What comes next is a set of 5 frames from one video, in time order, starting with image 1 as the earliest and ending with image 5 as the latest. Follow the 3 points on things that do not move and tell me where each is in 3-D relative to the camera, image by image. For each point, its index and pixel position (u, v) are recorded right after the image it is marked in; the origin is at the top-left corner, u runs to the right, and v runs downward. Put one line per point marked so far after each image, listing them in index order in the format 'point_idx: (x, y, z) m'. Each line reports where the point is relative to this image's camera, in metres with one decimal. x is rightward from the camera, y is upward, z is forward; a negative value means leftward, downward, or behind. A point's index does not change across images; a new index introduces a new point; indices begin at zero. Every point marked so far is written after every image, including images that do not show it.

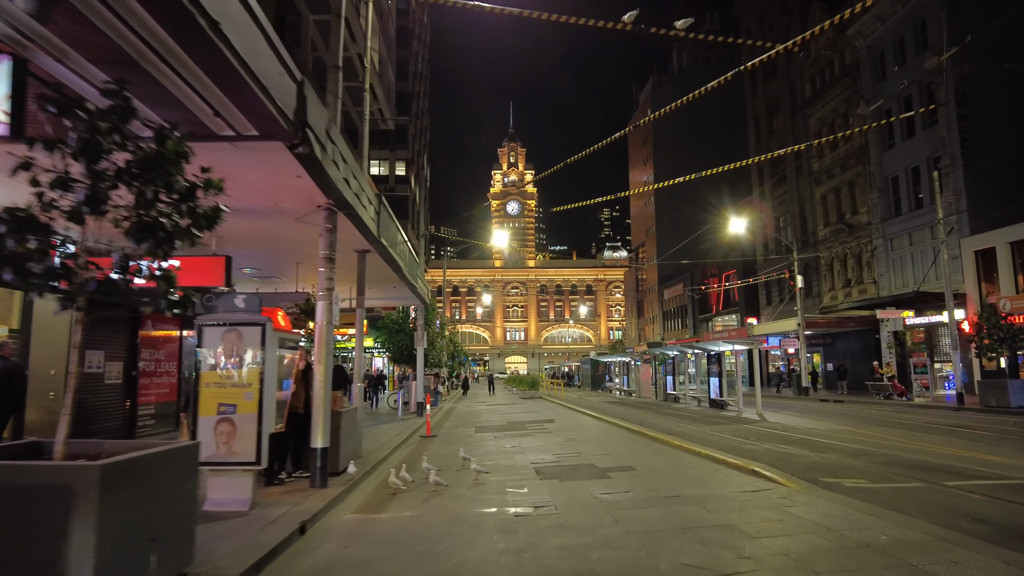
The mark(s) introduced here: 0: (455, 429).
0: (-1.8, -4.3, +19.3) m
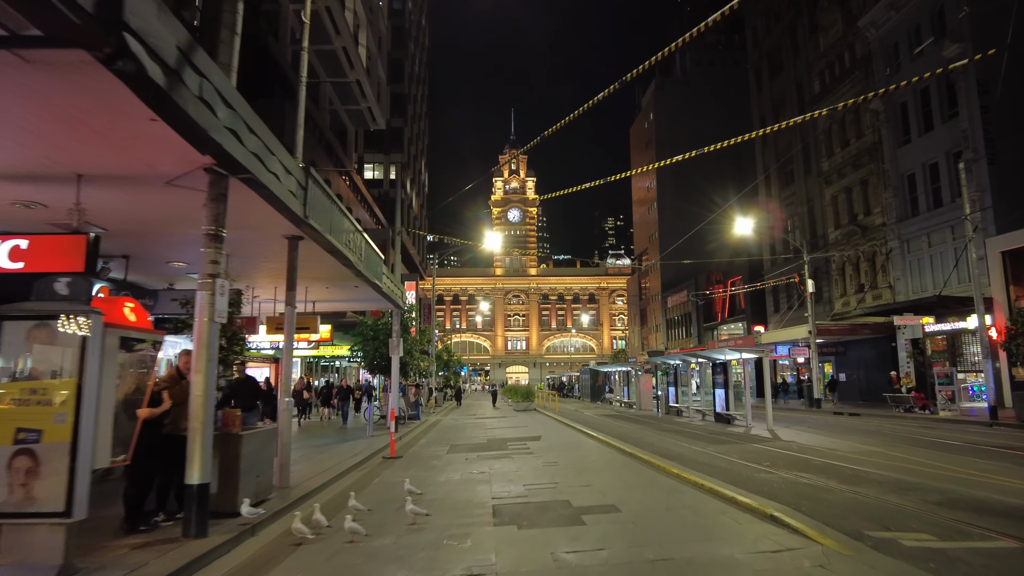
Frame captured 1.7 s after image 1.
0: (-2.3, -4.3, +17.1) m
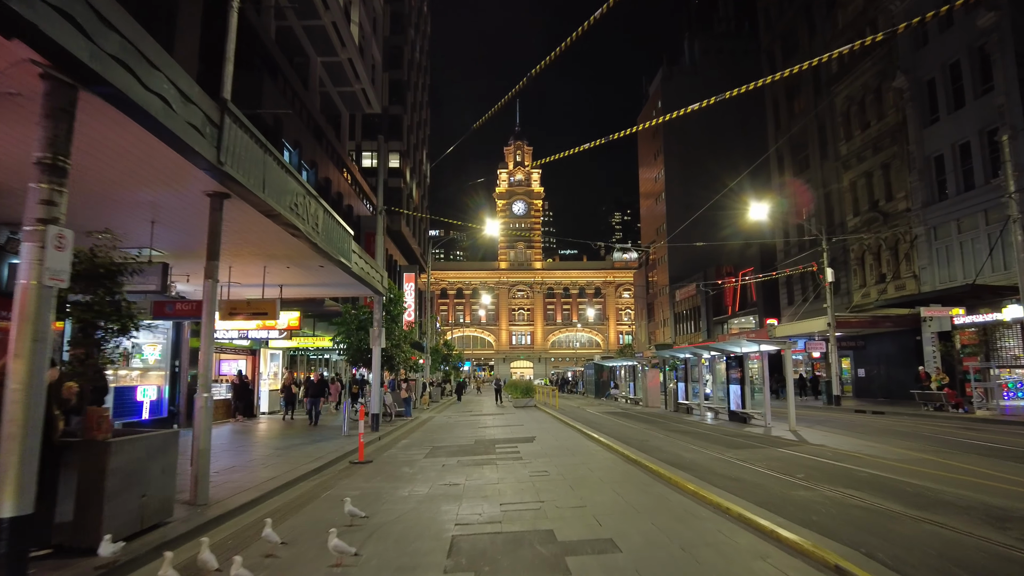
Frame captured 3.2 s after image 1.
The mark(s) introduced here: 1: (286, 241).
0: (-2.6, -3.9, +15.0) m
1: (-4.2, +0.9, +11.8) m
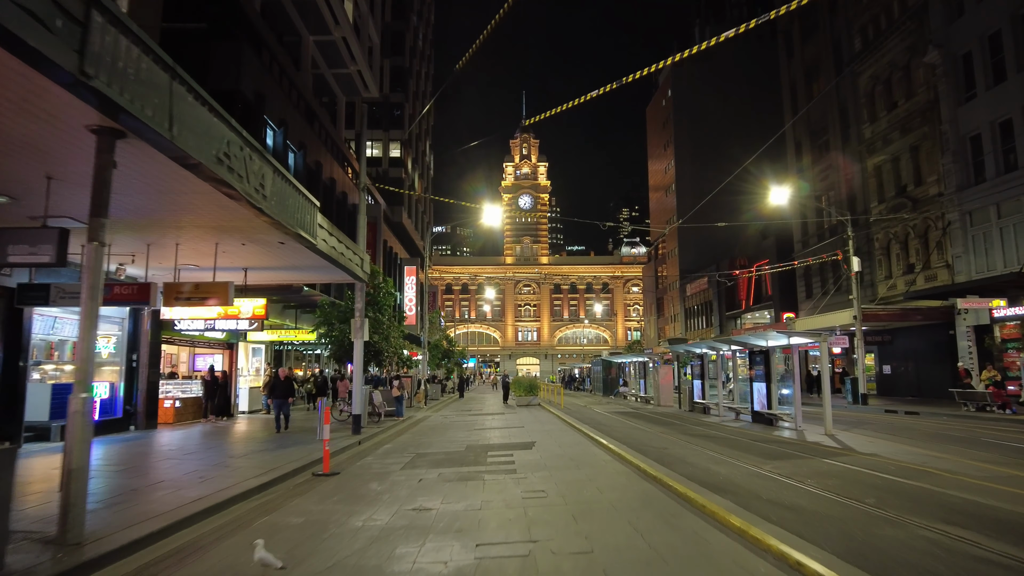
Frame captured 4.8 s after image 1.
0: (-2.7, -3.5, +12.9) m
1: (-4.3, +1.2, +9.6) m
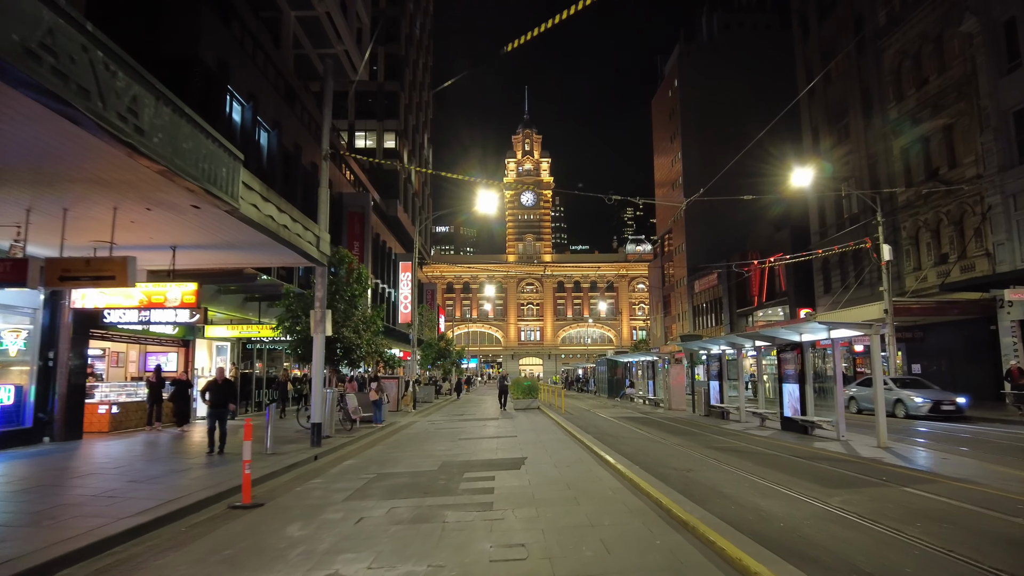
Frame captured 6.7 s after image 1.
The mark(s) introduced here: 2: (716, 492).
0: (-3.0, -3.1, +10.2) m
1: (-4.7, +1.6, +6.9) m
2: (+2.6, -2.6, +8.0) m
